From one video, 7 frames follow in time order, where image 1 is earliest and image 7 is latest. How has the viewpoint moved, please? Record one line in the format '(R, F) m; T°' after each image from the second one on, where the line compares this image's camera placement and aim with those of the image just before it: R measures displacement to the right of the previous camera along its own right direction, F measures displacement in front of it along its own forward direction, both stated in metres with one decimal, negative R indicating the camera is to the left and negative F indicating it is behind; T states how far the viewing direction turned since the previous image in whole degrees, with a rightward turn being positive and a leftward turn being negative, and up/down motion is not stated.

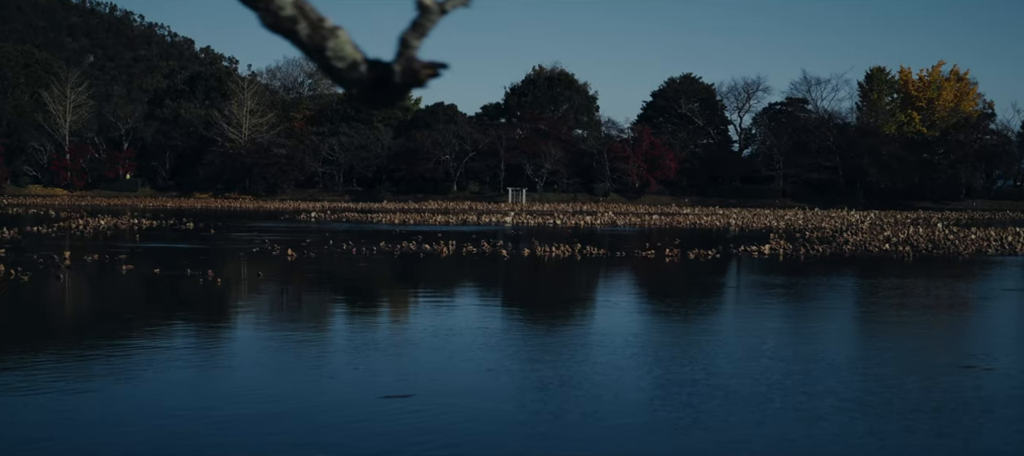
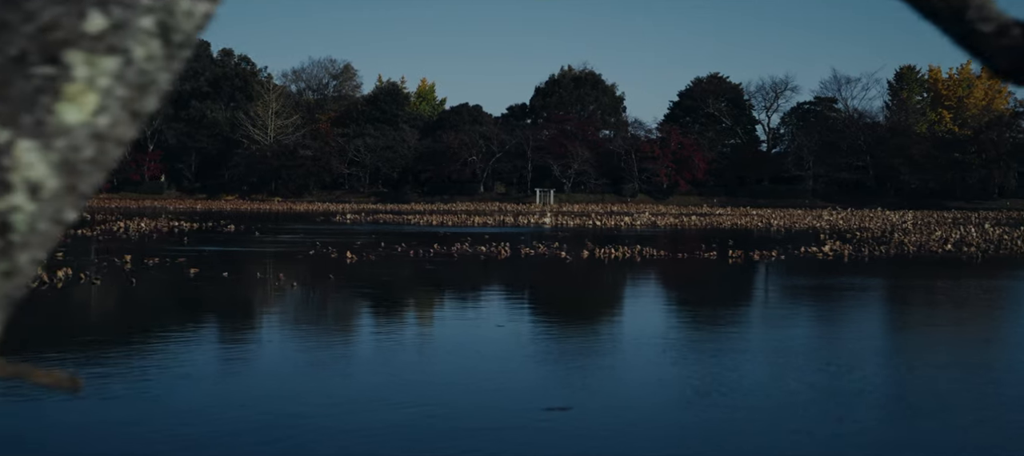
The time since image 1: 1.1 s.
(-0.5, +0.3) m; -1°
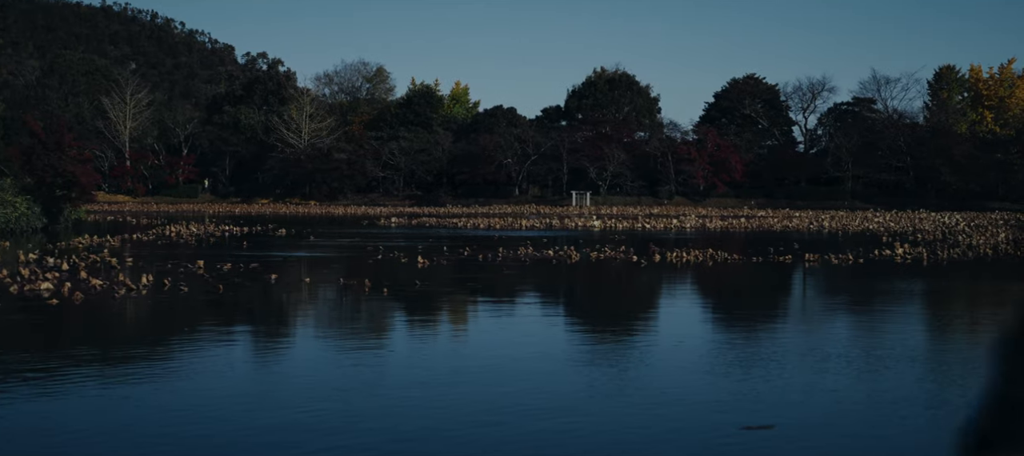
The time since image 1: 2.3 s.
(-0.8, +0.3) m; -1°
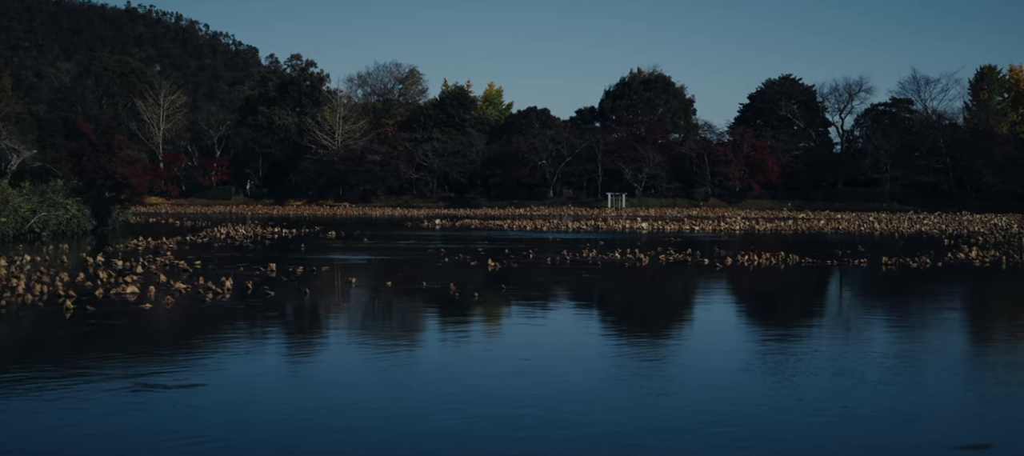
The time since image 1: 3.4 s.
(-0.8, +0.3) m; -1°
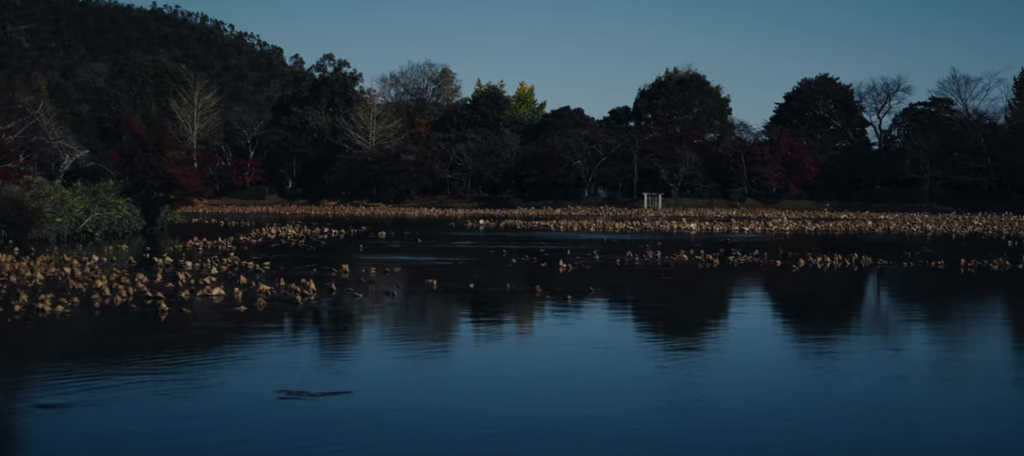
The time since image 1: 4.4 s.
(-0.7, +0.3) m; -1°
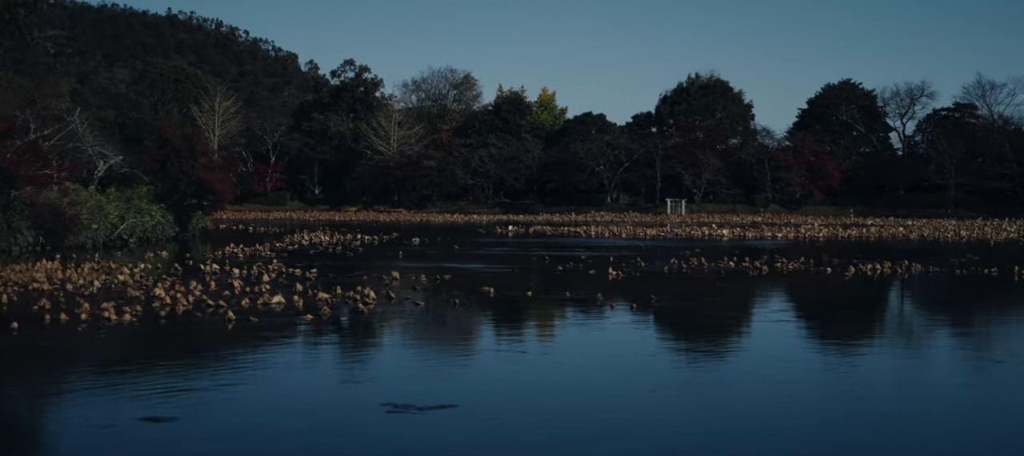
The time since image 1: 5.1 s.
(-0.5, +0.2) m; -1°
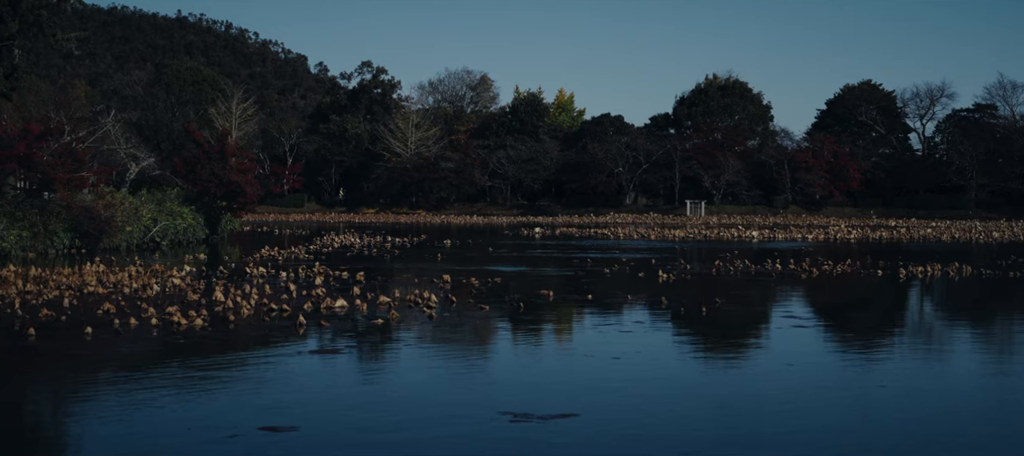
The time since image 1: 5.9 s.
(-0.6, +0.2) m; 0°
